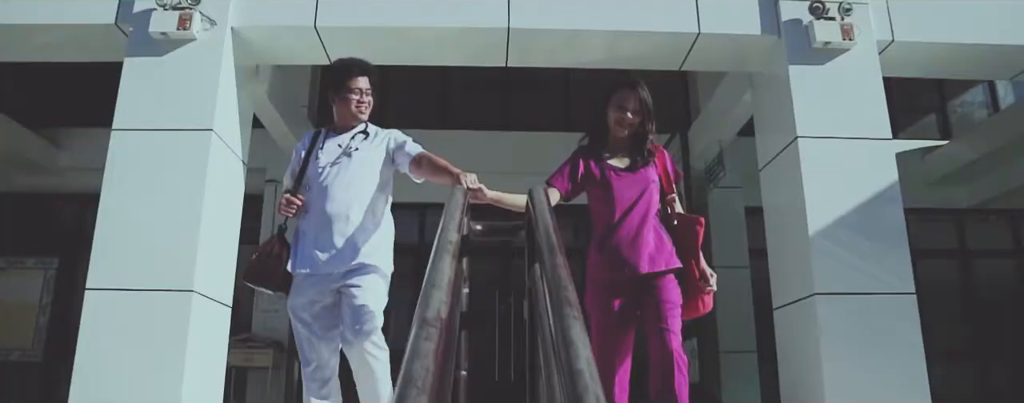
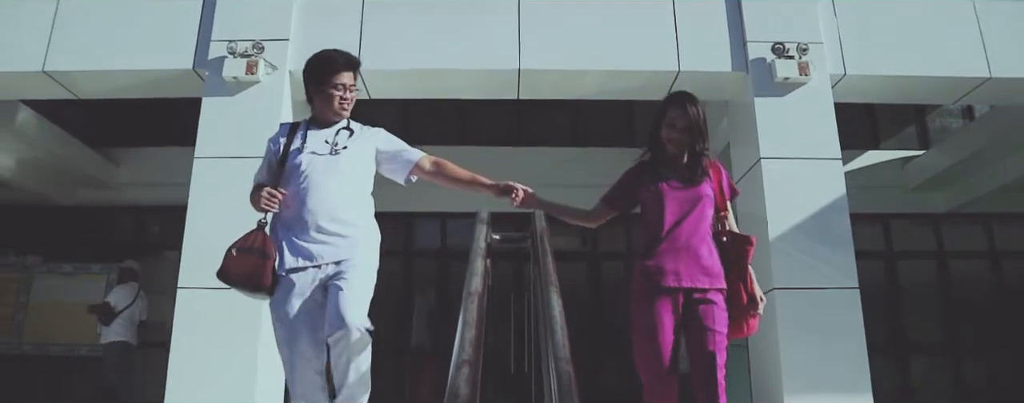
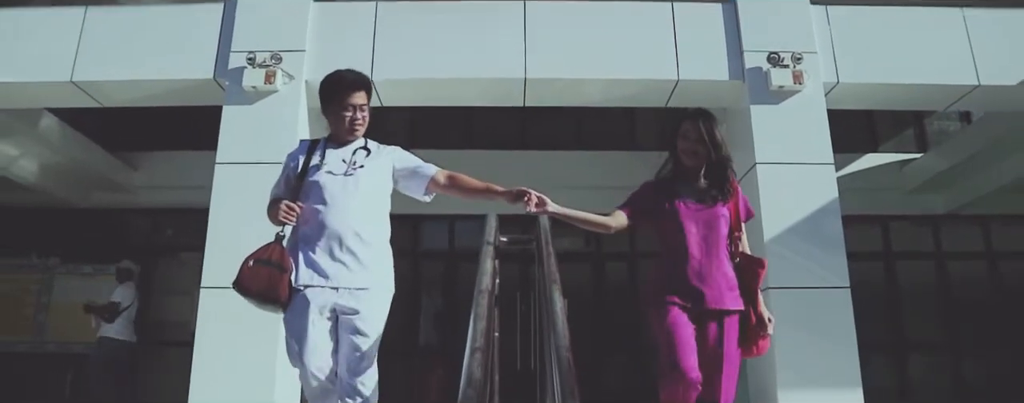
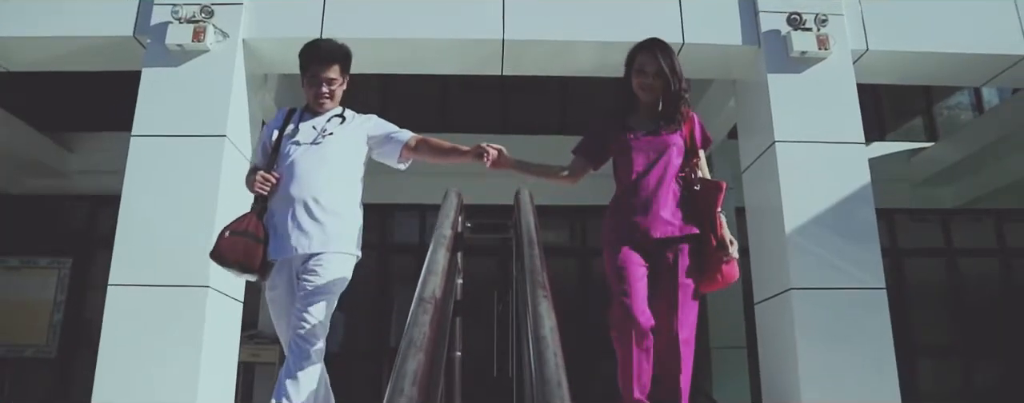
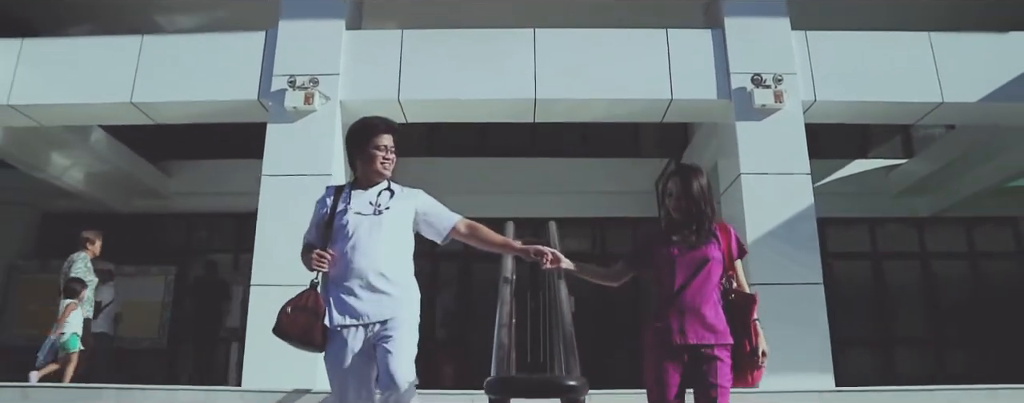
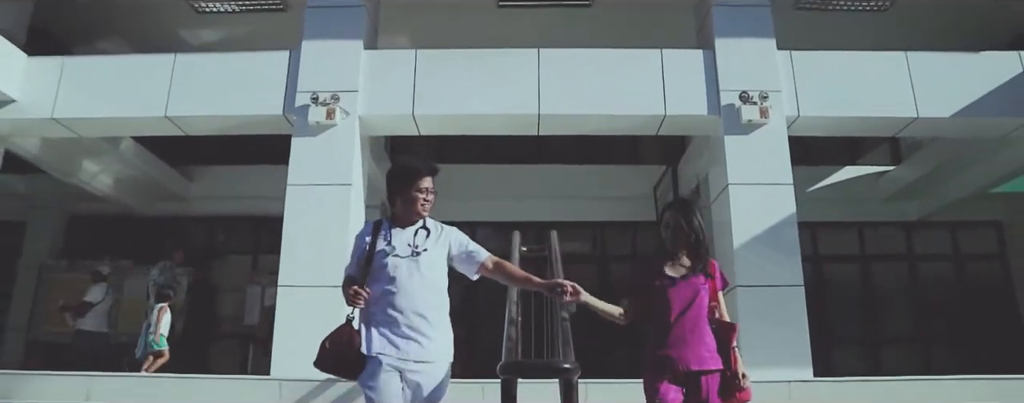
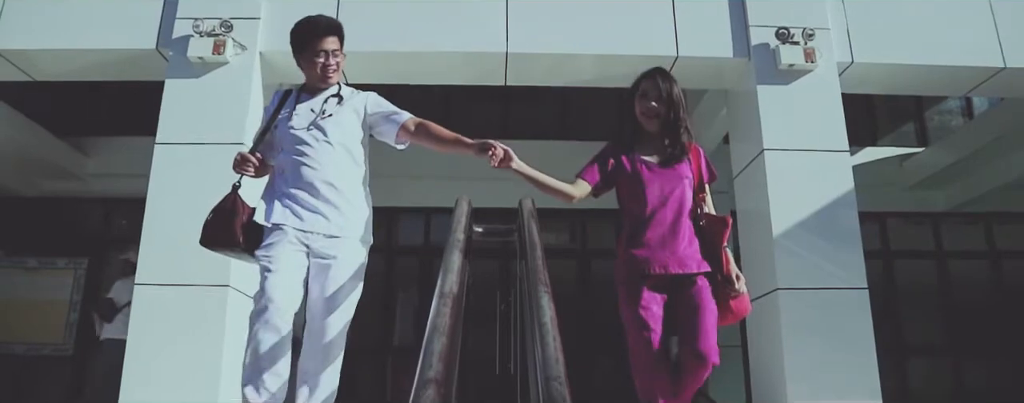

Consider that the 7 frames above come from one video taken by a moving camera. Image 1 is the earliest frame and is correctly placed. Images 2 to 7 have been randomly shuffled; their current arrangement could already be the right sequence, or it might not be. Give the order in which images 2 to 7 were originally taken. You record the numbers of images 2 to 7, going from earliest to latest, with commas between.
4, 7, 2, 3, 5, 6
